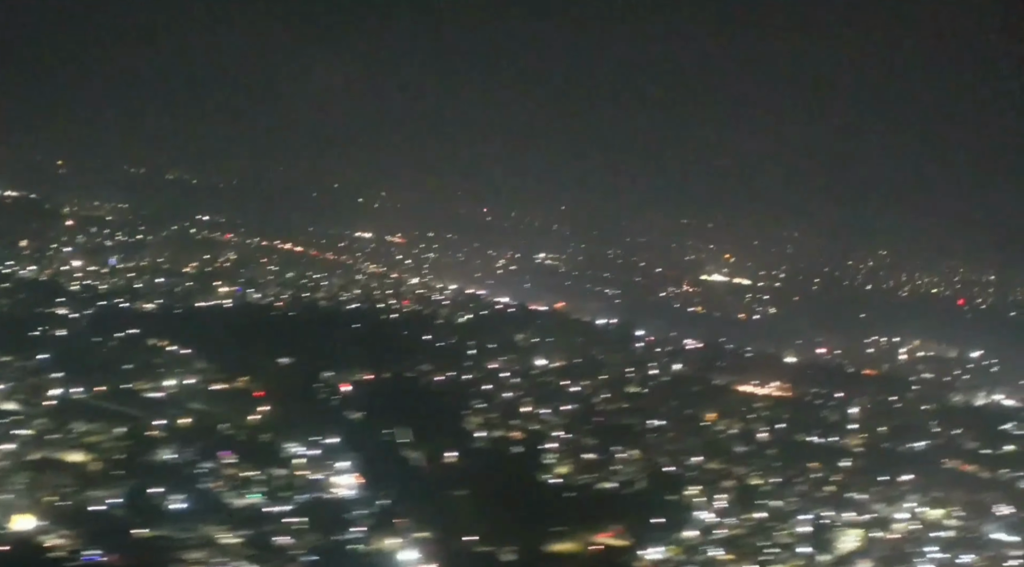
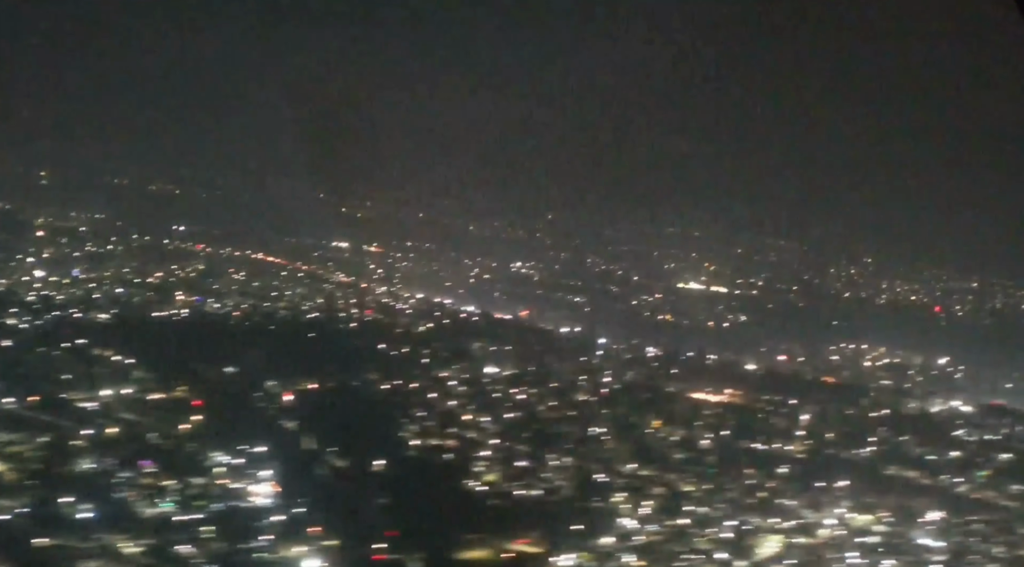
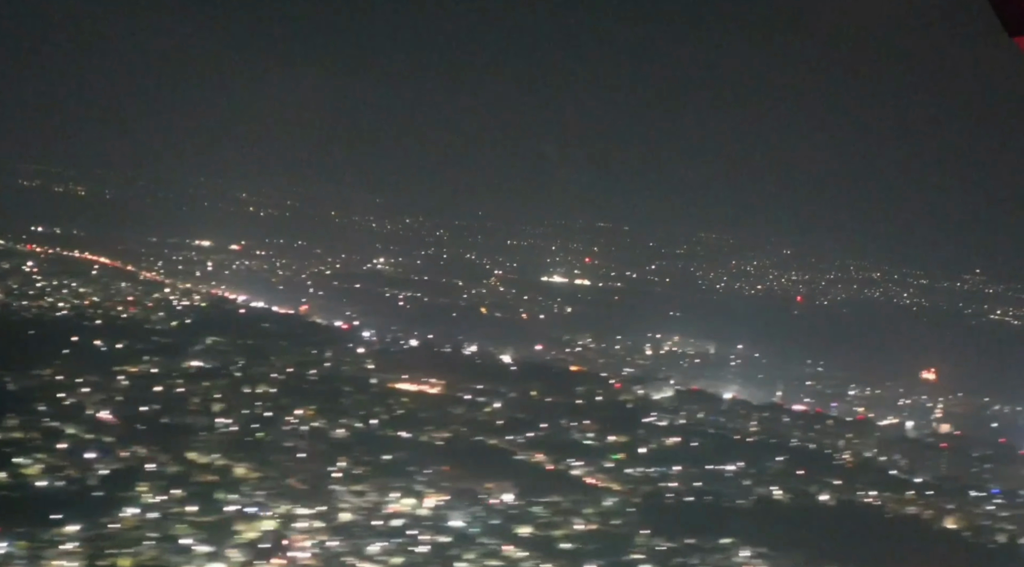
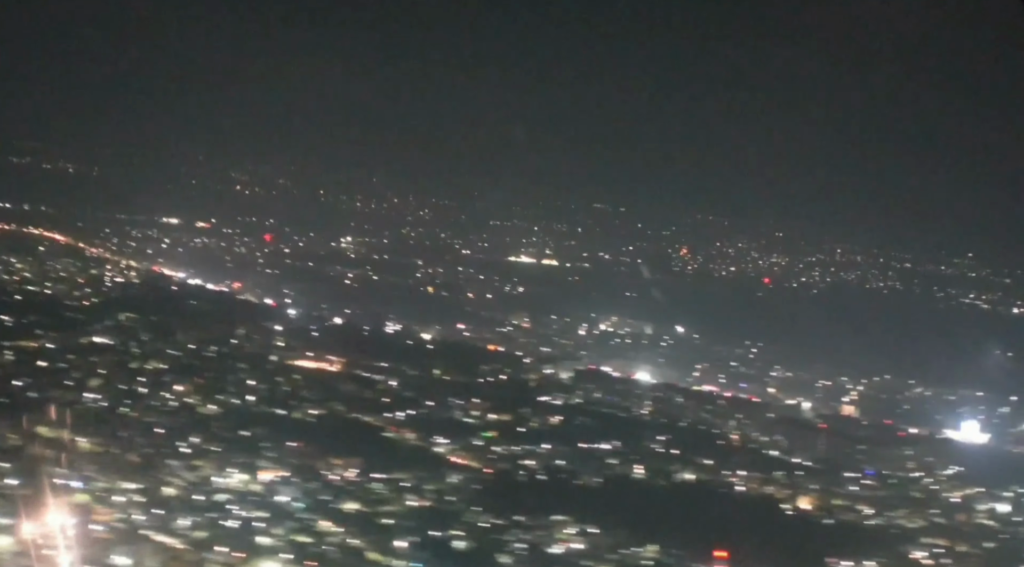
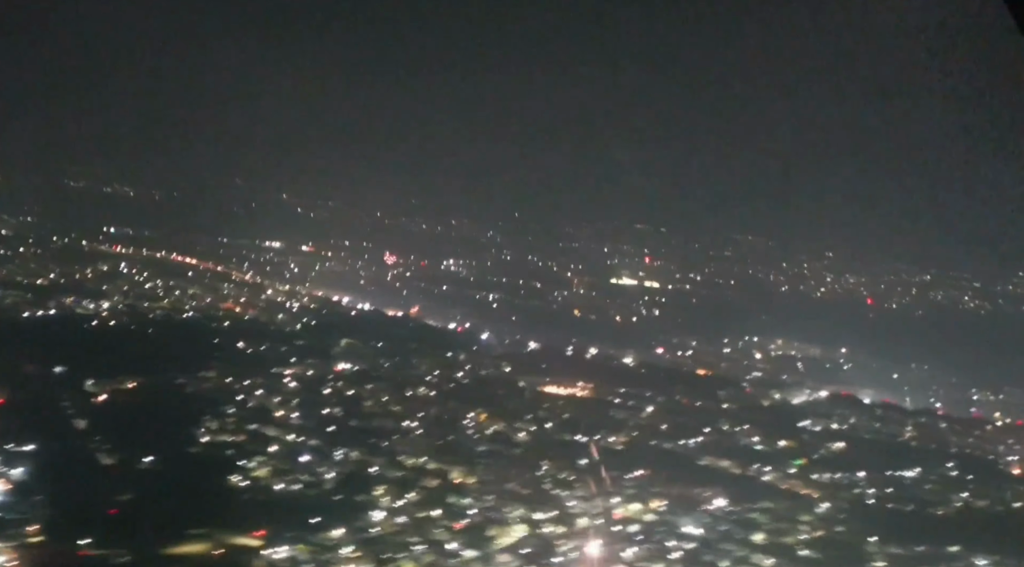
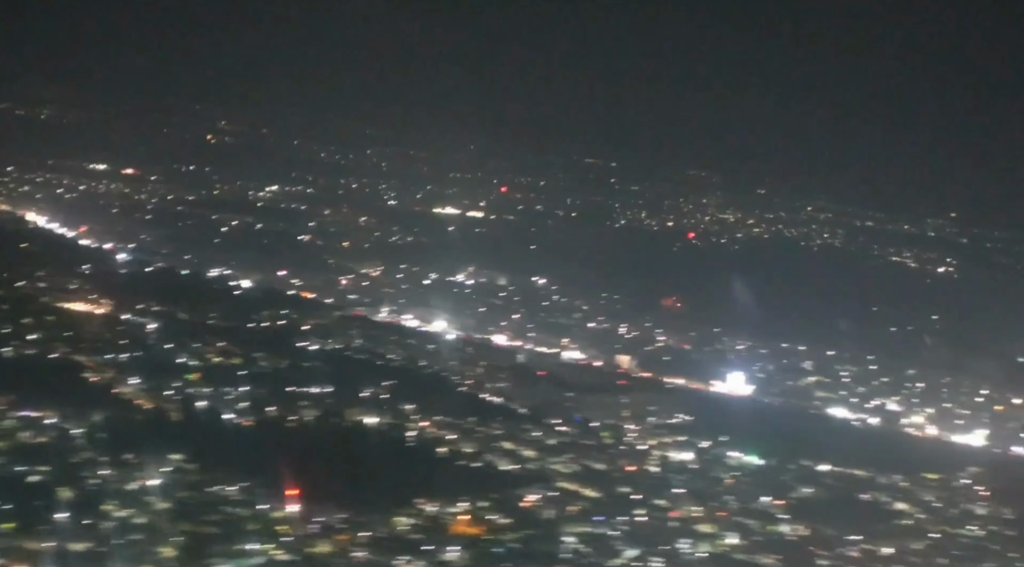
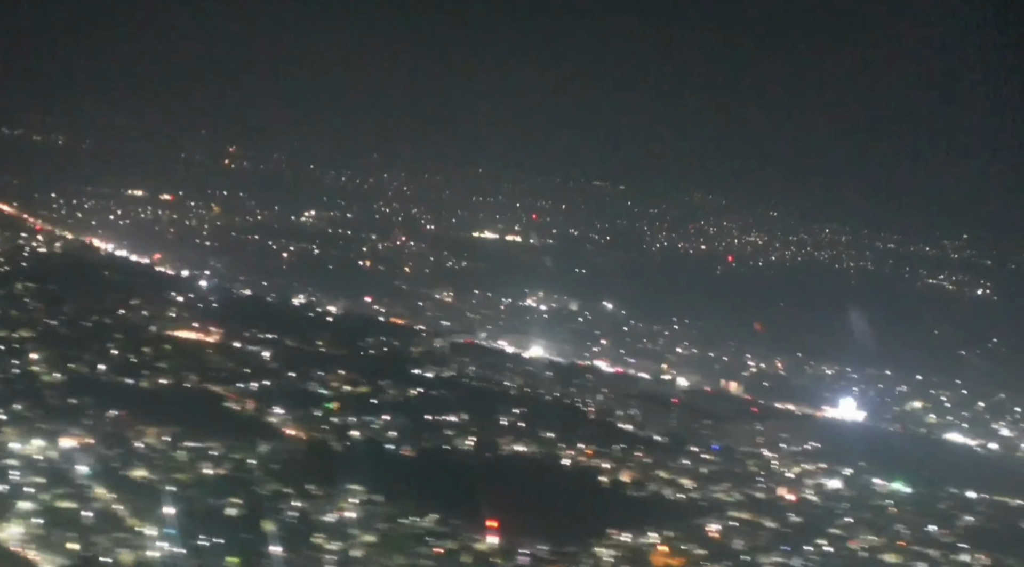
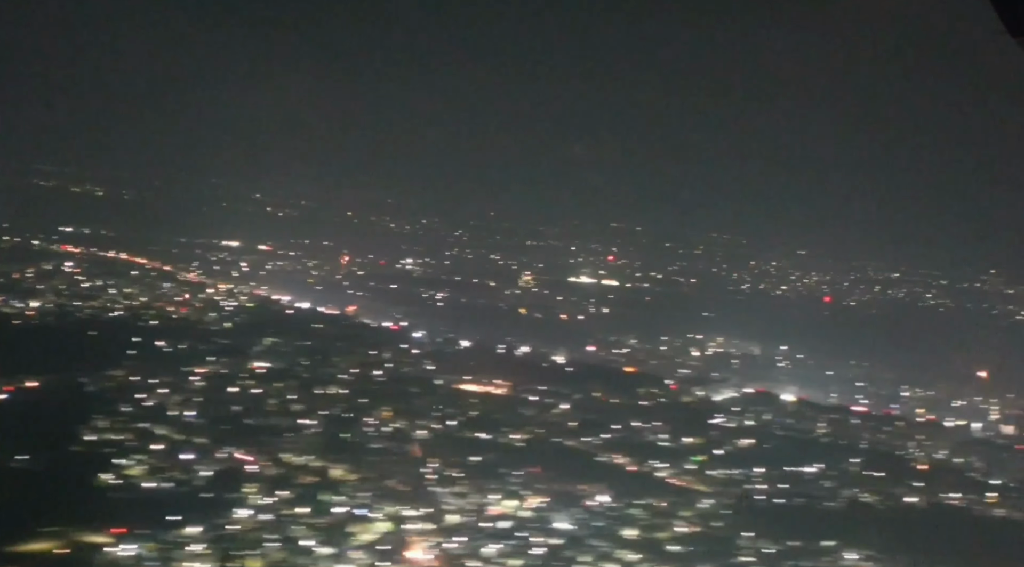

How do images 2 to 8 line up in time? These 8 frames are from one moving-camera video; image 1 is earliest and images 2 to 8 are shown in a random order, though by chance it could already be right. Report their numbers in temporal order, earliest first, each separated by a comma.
2, 5, 8, 3, 4, 7, 6
